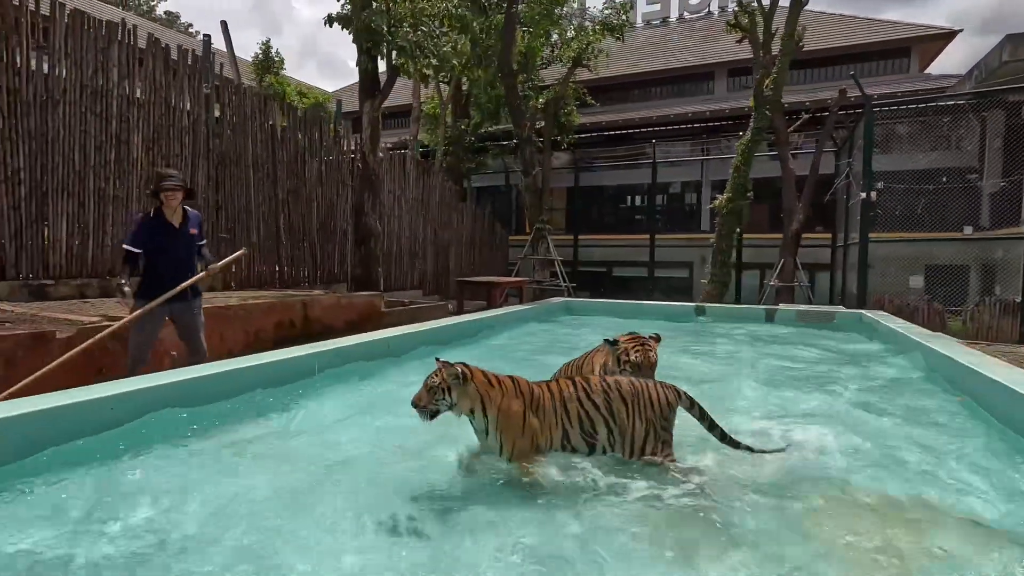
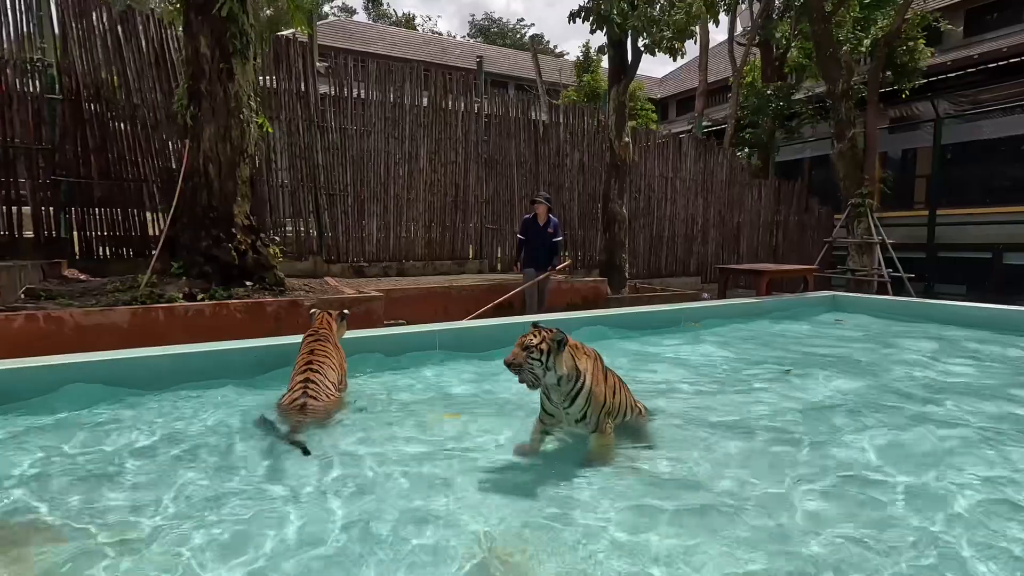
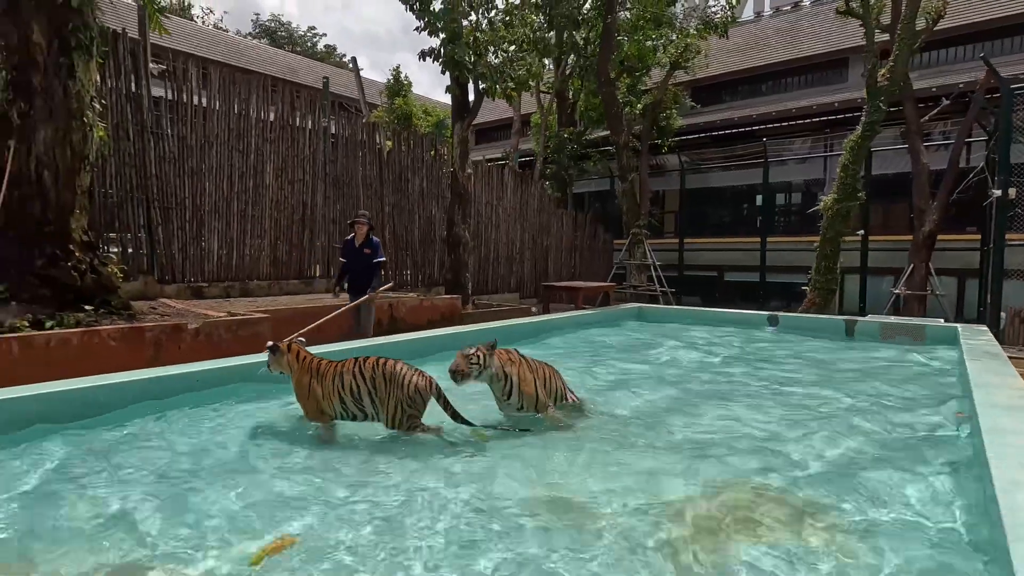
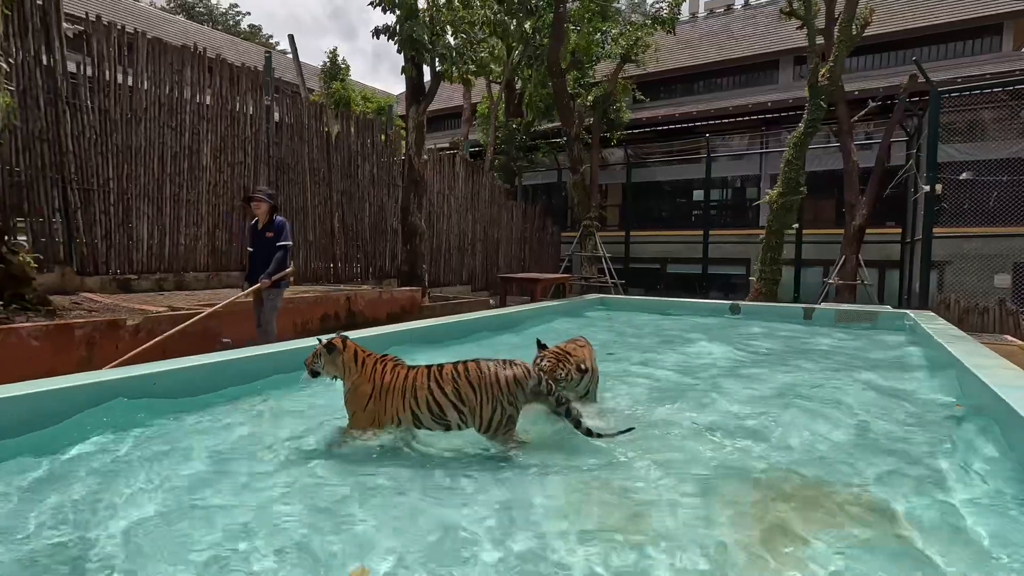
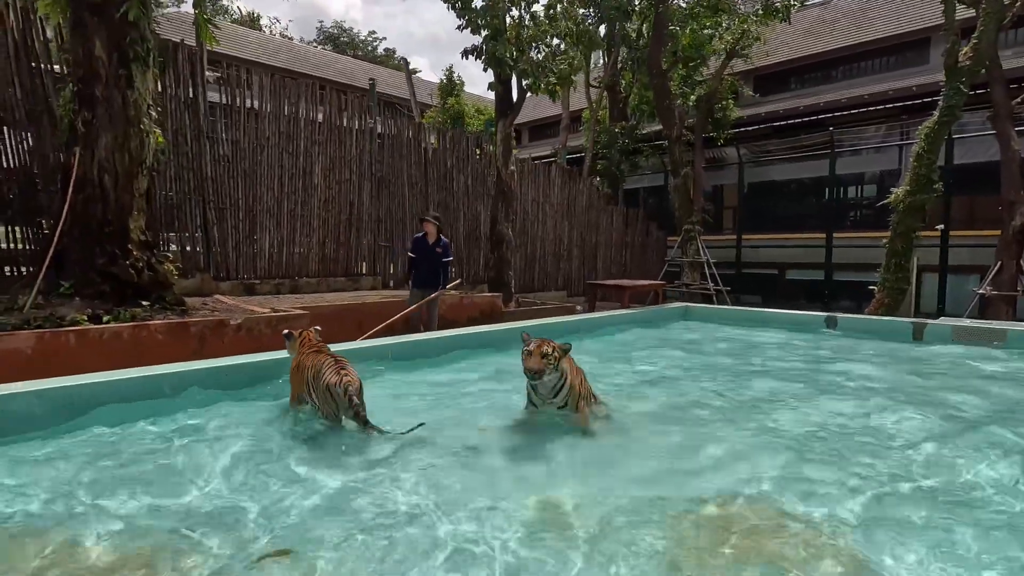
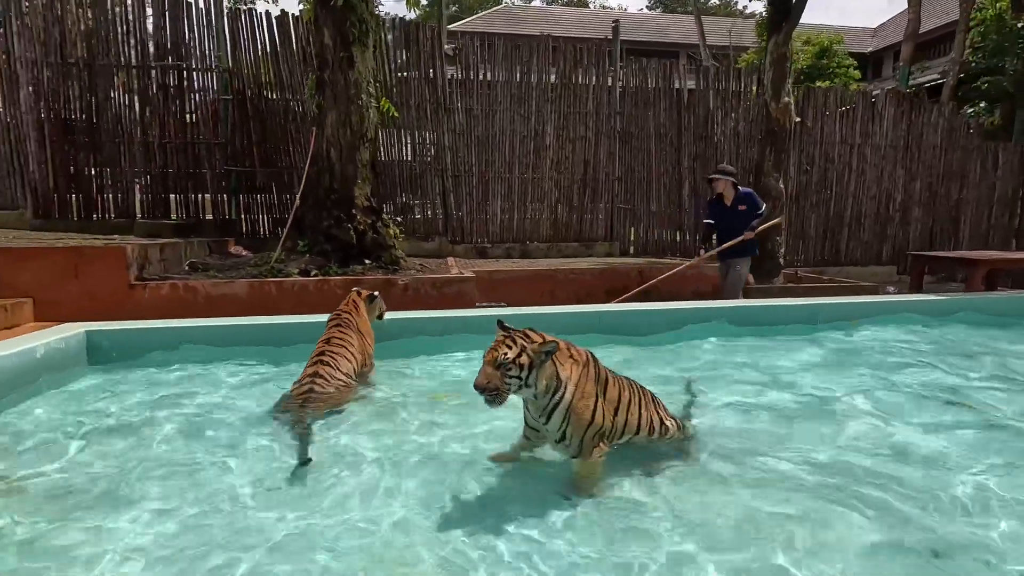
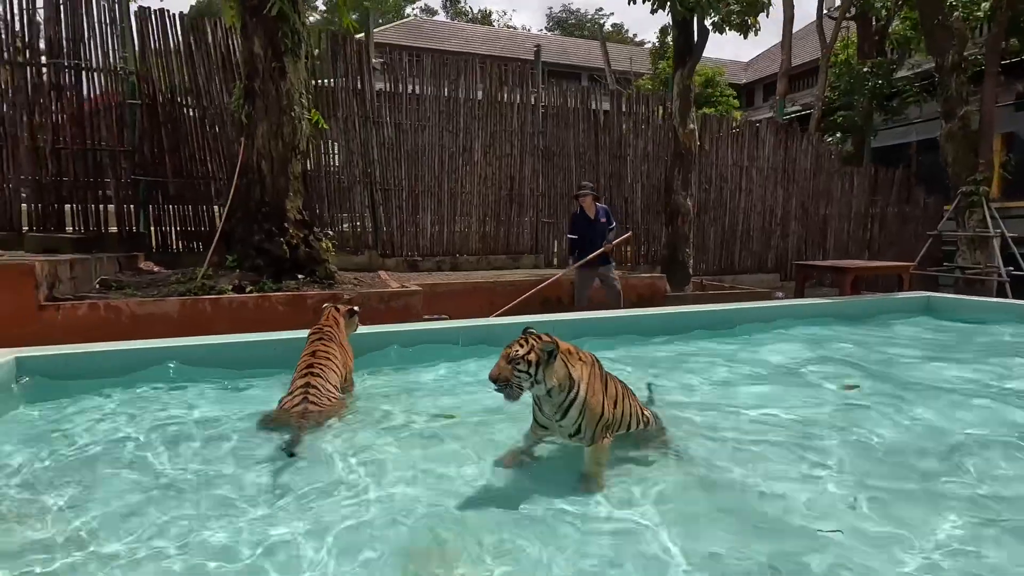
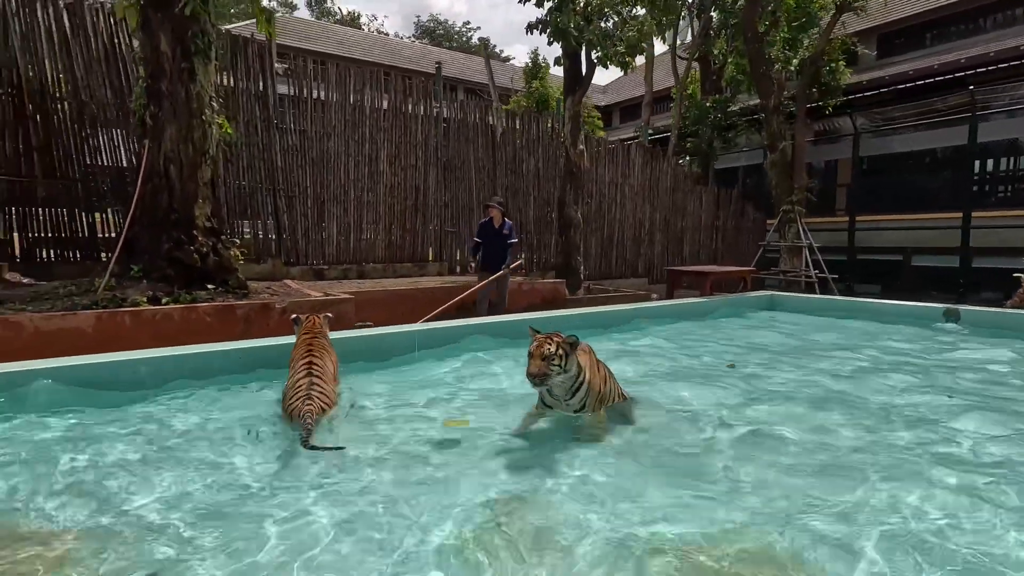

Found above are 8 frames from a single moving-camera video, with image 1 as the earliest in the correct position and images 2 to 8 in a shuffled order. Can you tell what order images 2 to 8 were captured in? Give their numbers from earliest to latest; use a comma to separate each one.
4, 3, 5, 8, 2, 7, 6
